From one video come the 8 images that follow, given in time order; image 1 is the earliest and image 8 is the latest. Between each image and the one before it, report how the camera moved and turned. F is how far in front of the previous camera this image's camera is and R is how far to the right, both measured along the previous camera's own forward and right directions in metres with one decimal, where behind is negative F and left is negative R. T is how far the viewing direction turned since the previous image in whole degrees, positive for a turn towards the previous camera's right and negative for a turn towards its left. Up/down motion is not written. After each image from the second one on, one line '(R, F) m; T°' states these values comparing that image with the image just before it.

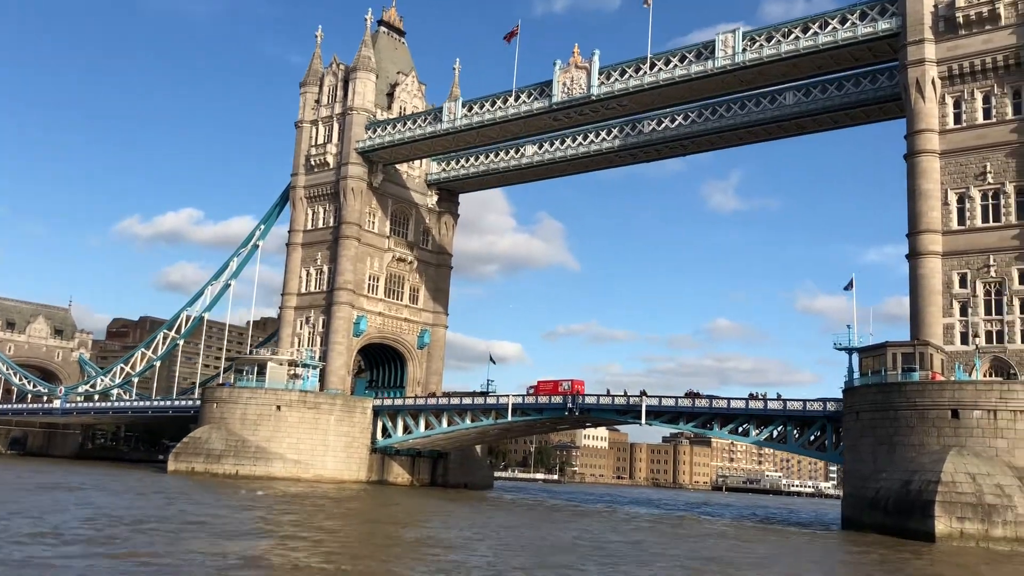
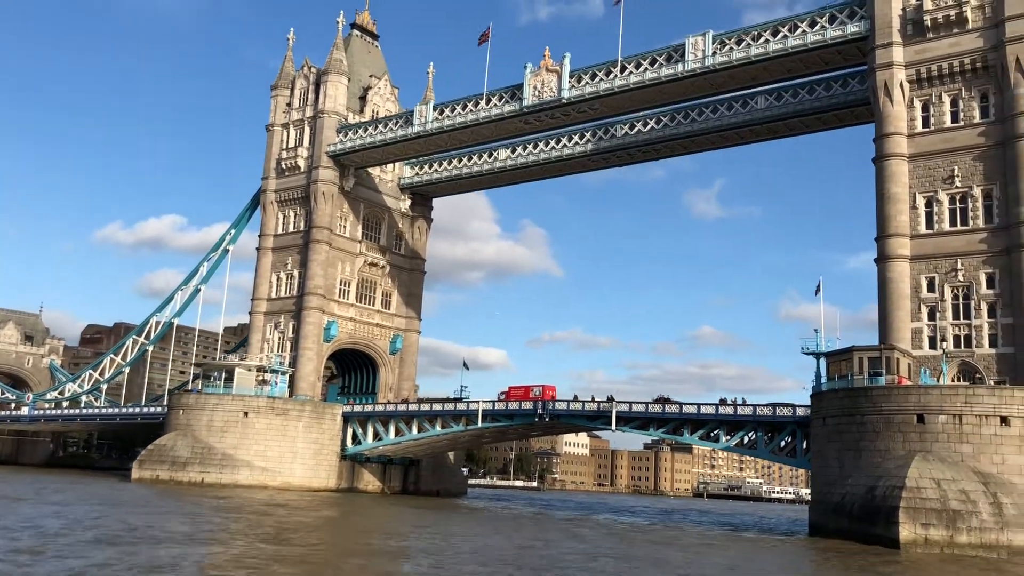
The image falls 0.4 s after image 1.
(+0.6, +0.4) m; +1°
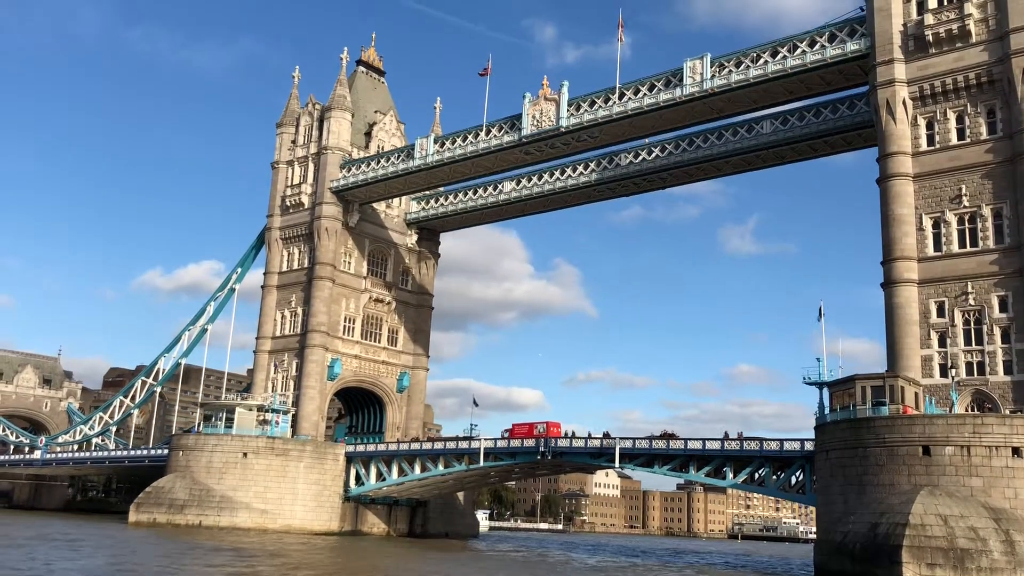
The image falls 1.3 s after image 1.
(+1.3, +1.0) m; -2°
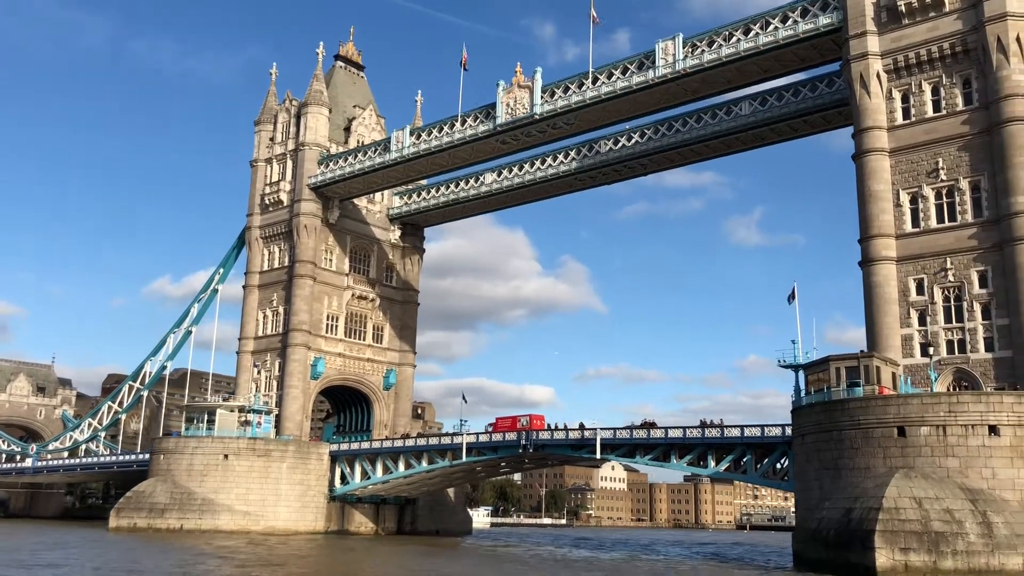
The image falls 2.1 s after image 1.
(+1.1, +0.7) m; 0°
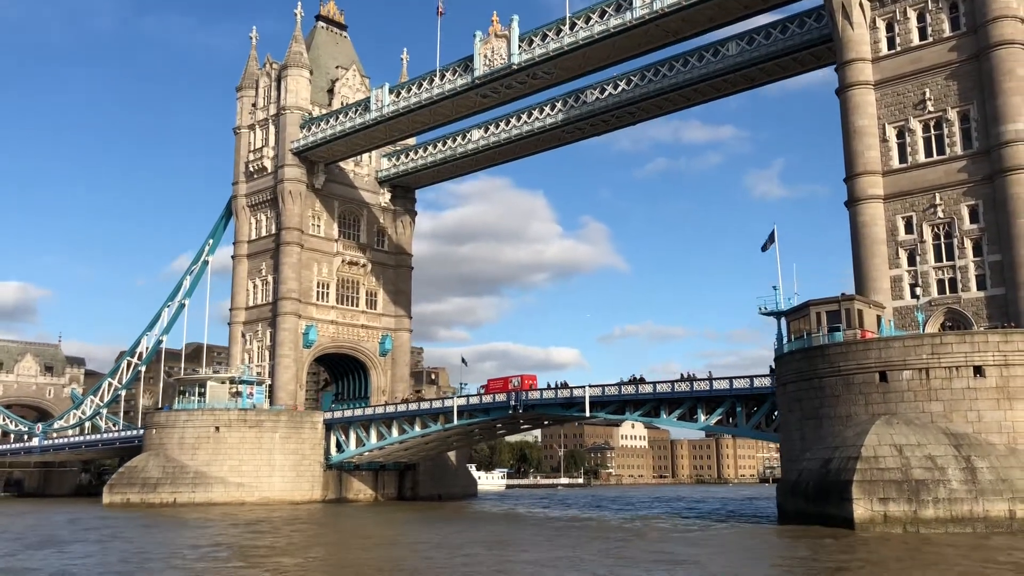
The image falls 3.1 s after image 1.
(+1.3, +1.0) m; -1°
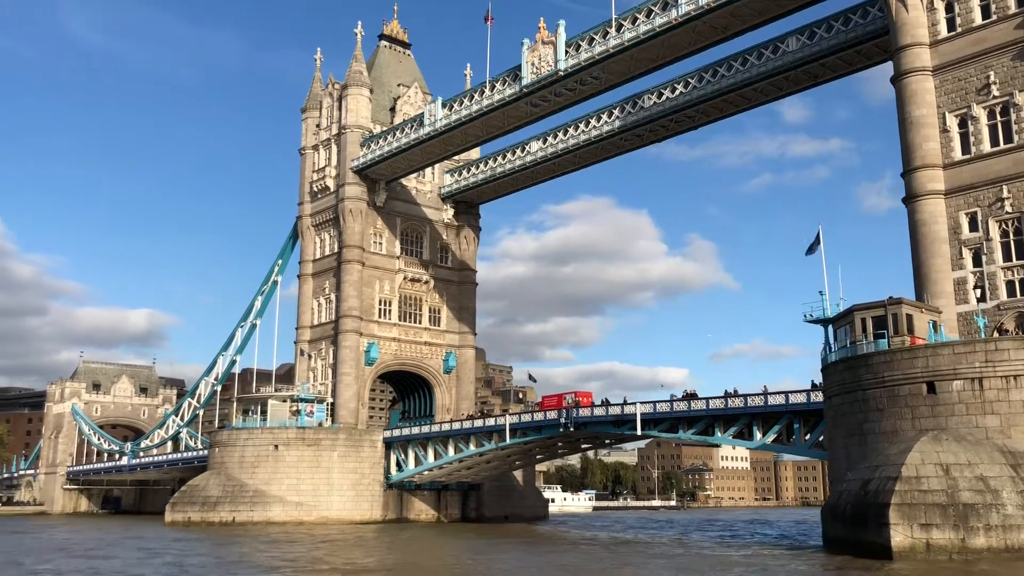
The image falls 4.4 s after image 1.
(+1.9, +1.2) m; -6°
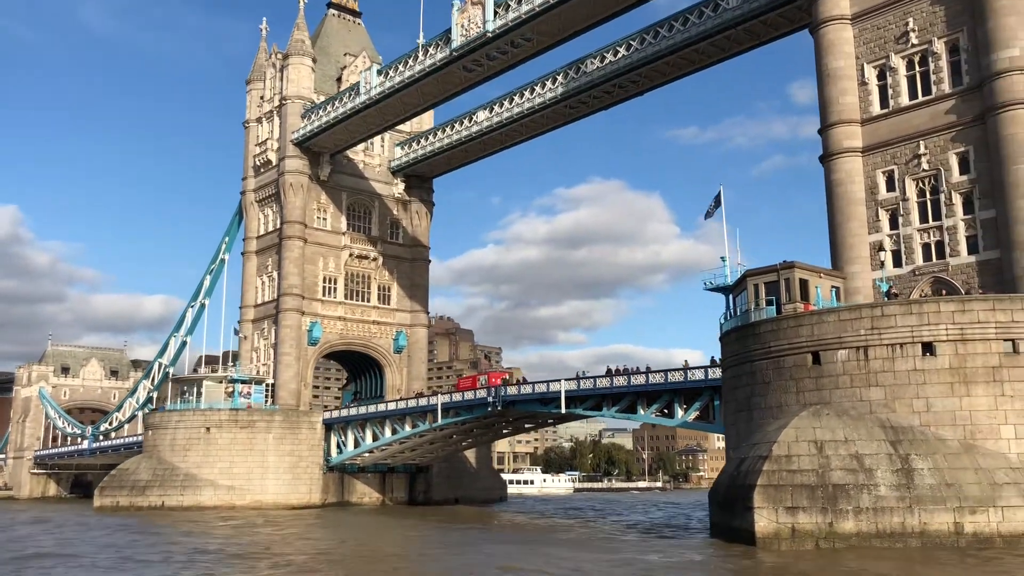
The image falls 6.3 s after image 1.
(+2.8, +1.5) m; -1°
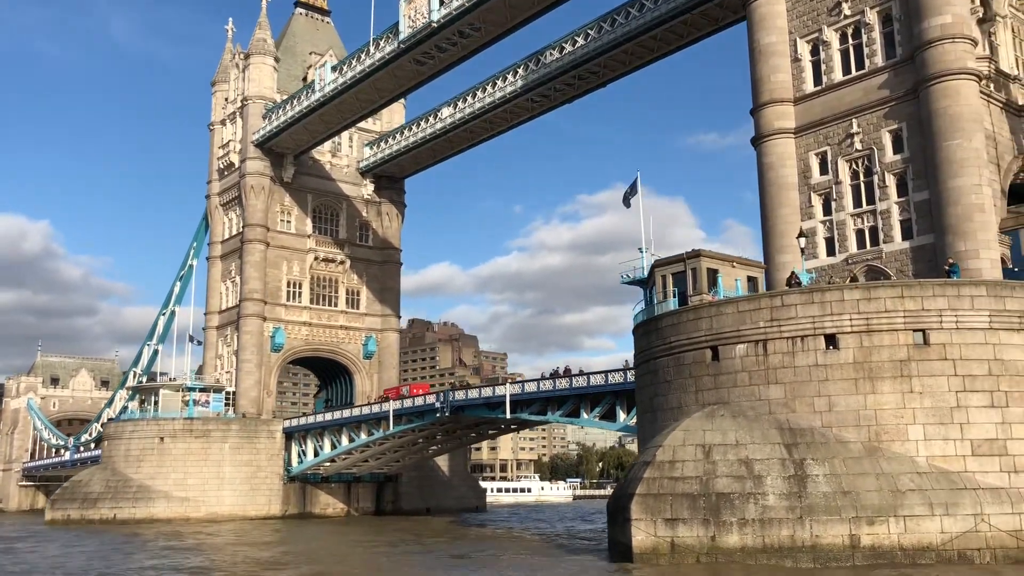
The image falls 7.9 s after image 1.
(+2.4, +1.4) m; -1°
